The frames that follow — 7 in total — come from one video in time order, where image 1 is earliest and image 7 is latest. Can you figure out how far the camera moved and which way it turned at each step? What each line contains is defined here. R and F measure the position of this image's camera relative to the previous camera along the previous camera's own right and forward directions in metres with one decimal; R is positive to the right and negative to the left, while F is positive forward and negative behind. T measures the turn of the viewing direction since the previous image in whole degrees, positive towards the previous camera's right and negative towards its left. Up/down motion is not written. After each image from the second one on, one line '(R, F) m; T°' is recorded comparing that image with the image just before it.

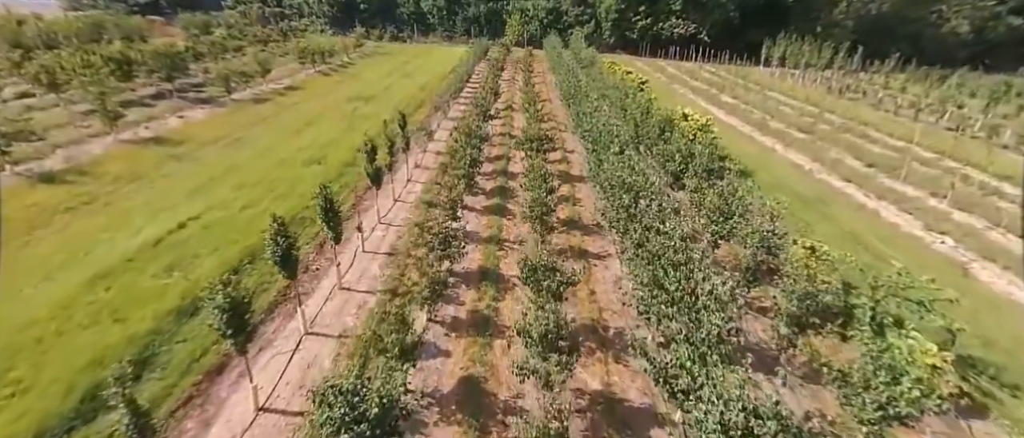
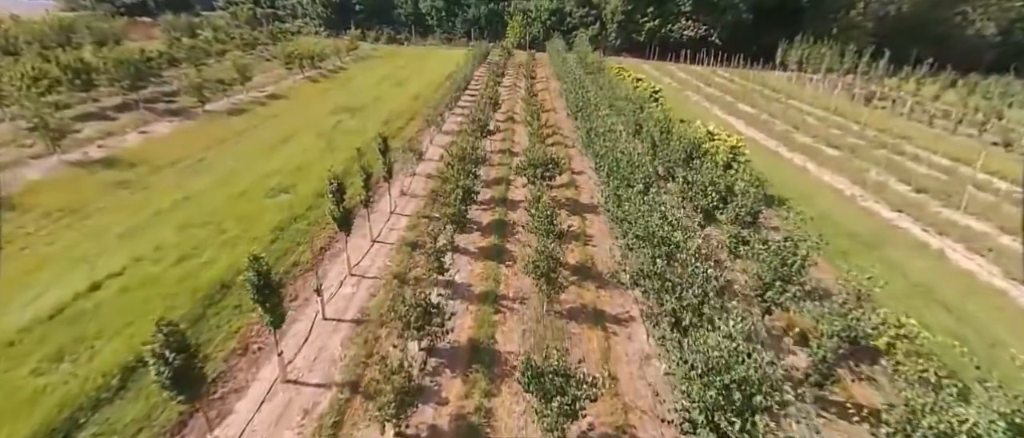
(+0.1, +3.1) m; 0°
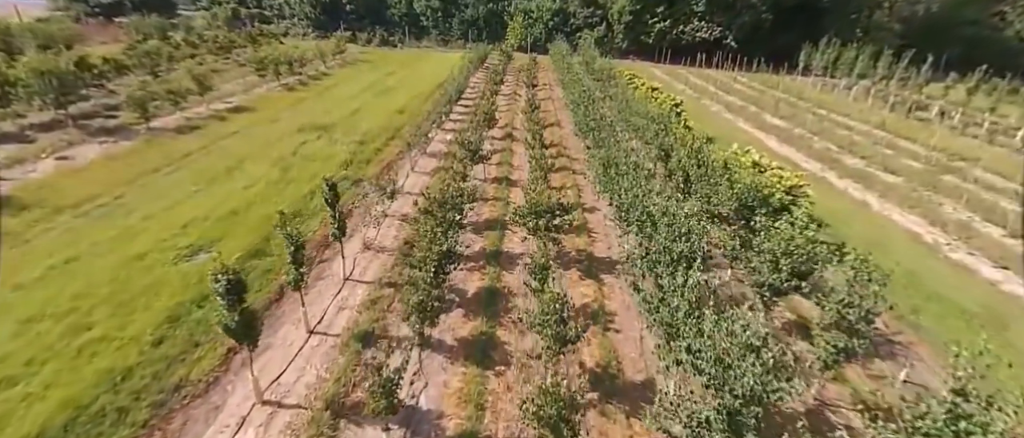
(+0.2, +4.6) m; 0°
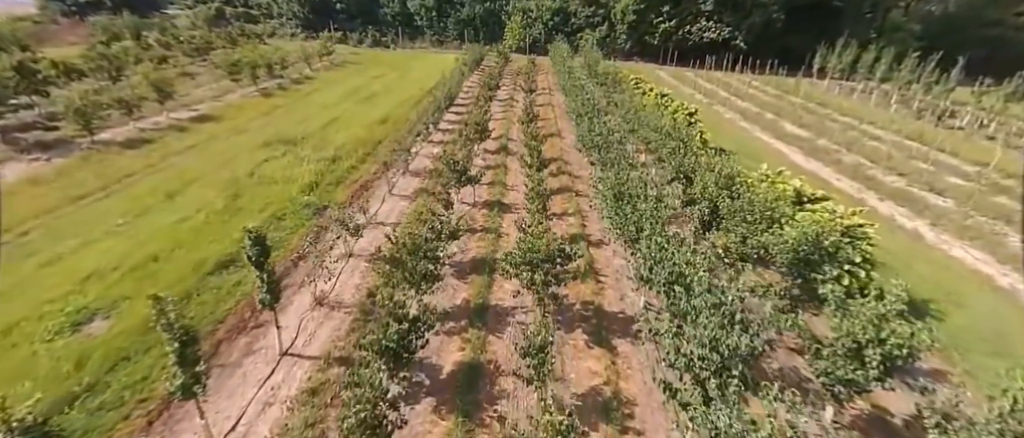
(+0.3, +3.2) m; 0°
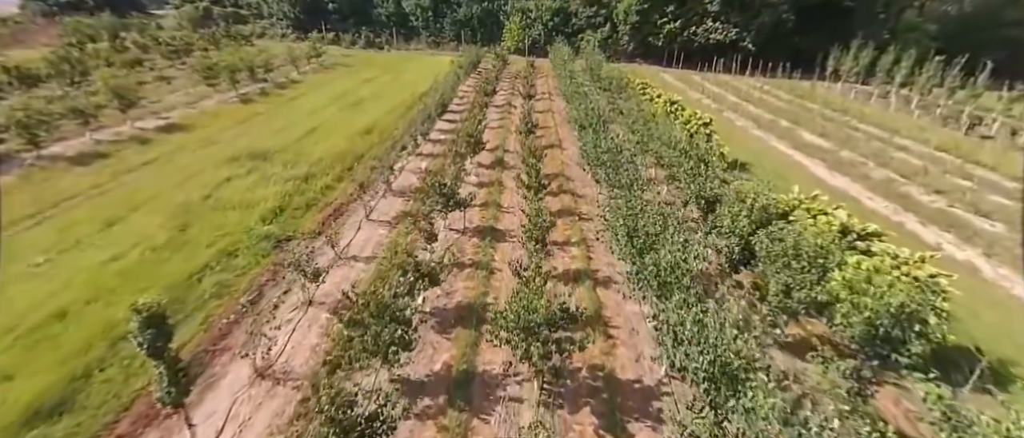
(+0.2, +2.5) m; 0°
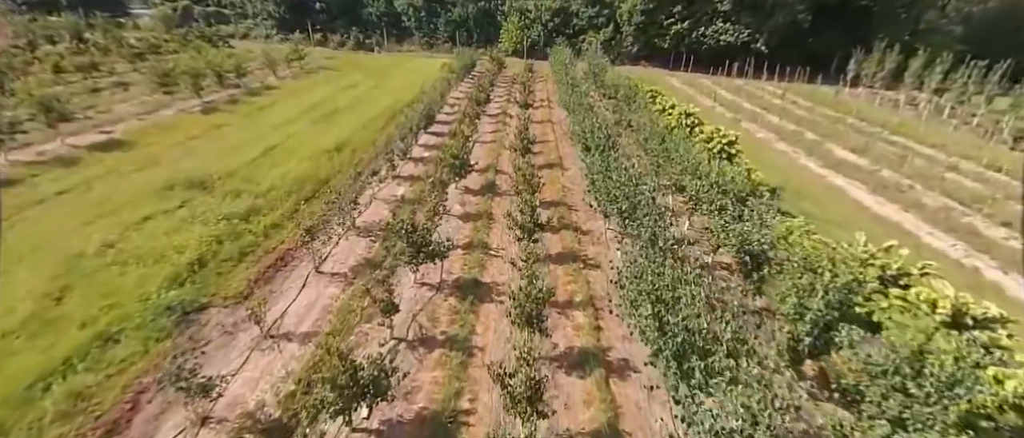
(+0.4, +3.6) m; 0°
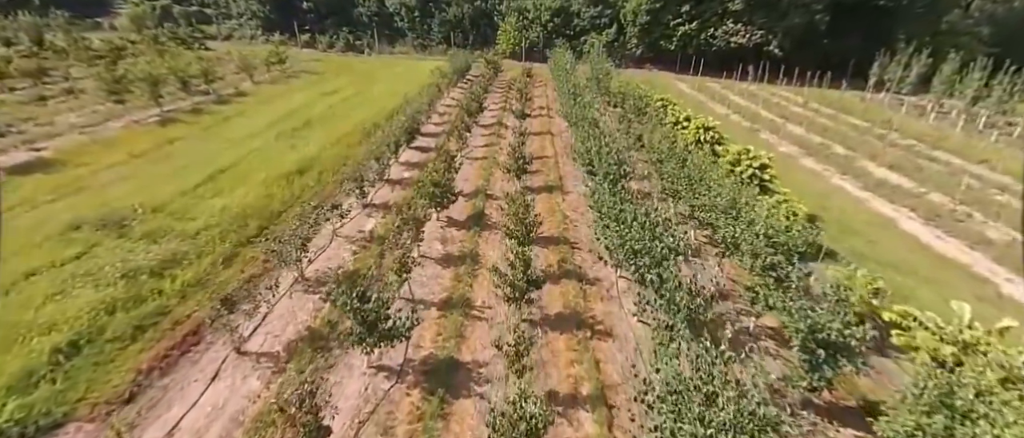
(+0.4, +3.3) m; 0°
